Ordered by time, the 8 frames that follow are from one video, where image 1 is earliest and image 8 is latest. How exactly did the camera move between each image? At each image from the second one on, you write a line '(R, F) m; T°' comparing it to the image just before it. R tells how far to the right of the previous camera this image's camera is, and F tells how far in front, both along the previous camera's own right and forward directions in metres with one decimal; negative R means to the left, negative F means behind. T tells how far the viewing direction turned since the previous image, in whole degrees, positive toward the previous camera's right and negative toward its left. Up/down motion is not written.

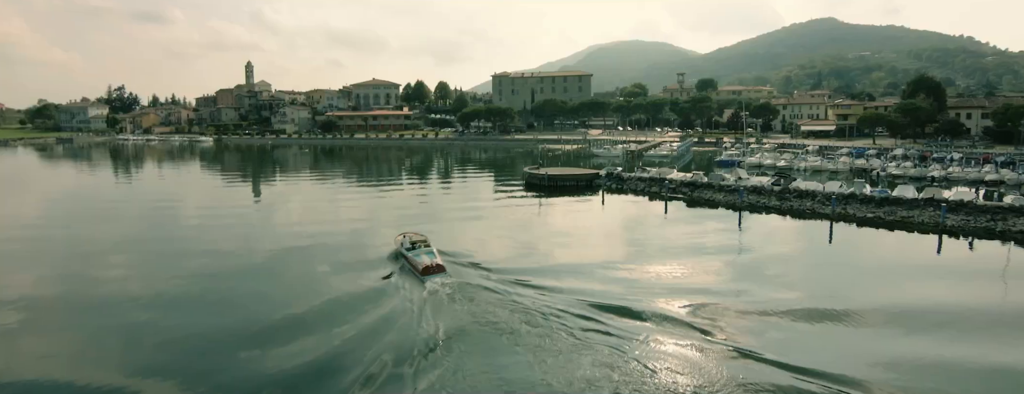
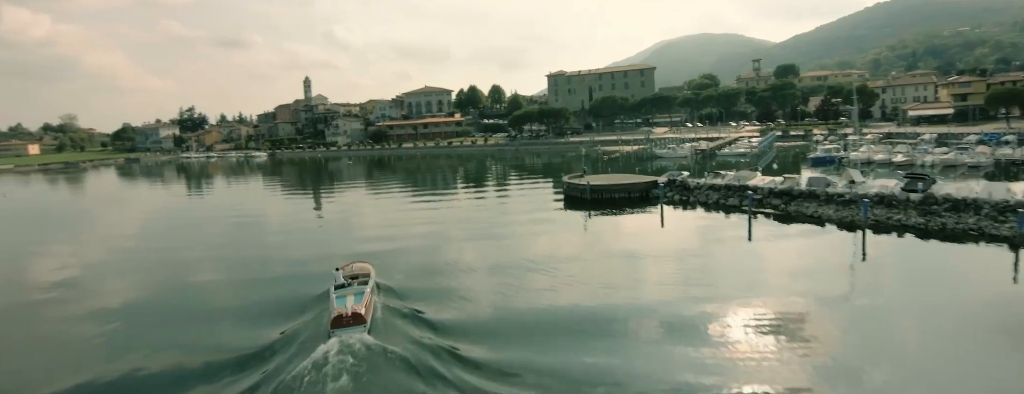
(+1.0, +4.0) m; -7°
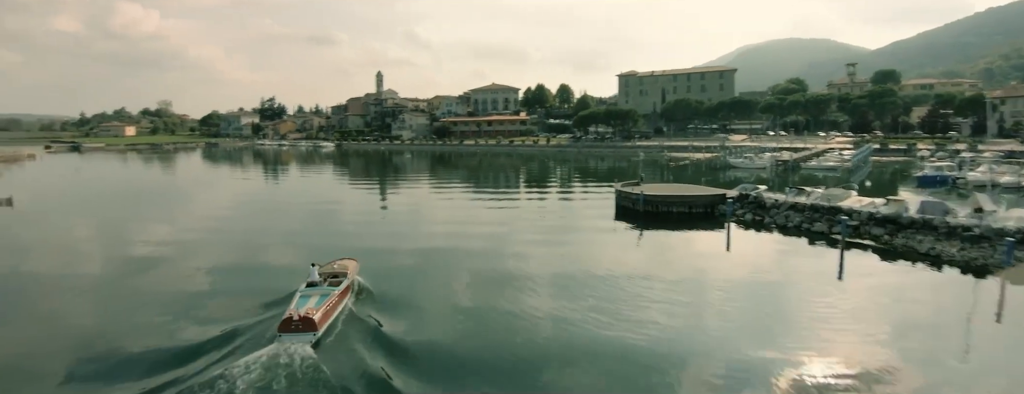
(+0.6, +1.7) m; -7°
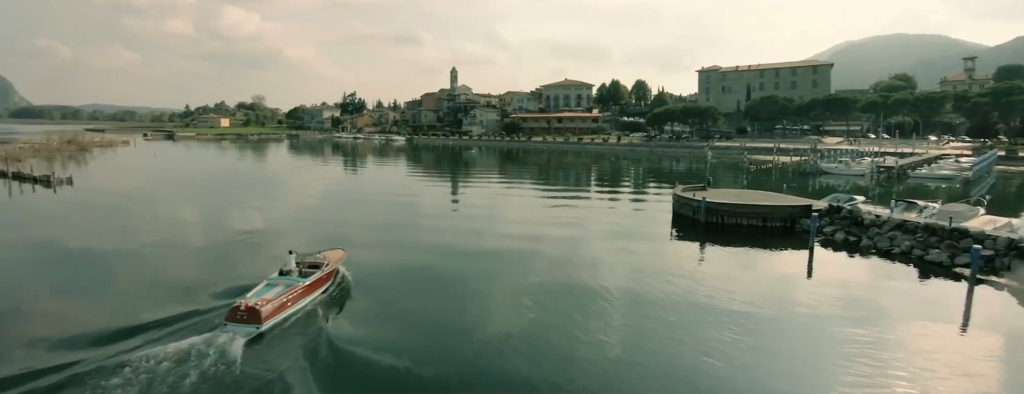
(+0.7, +1.4) m; -8°
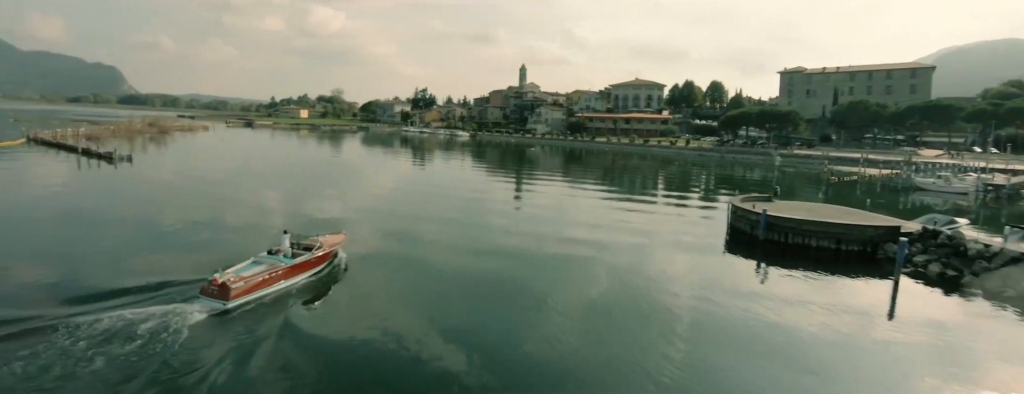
(+0.6, +0.8) m; -7°
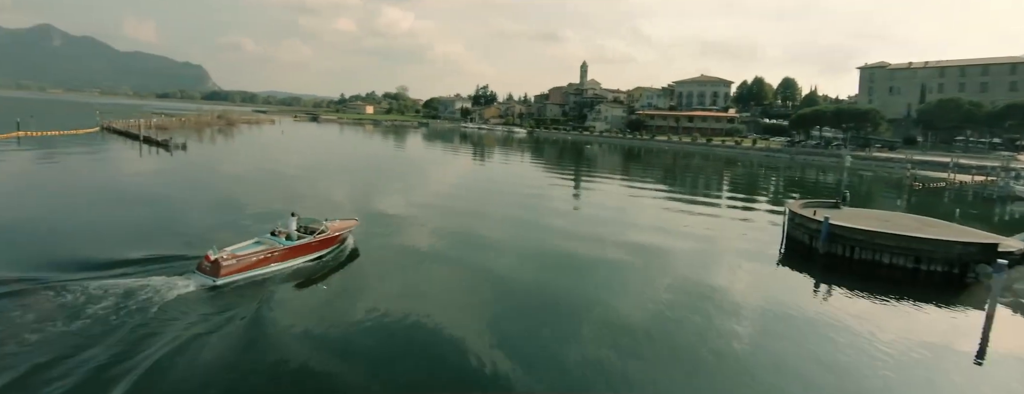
(+0.6, +0.4) m; -7°
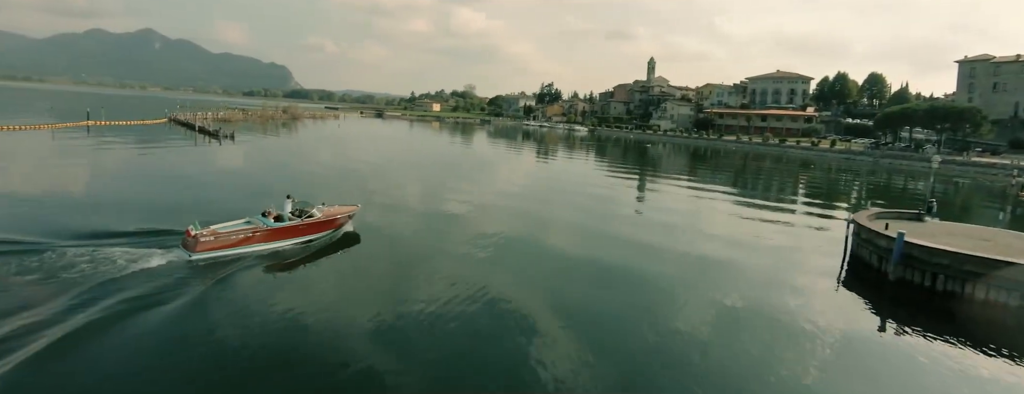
(+0.9, +0.4) m; -7°
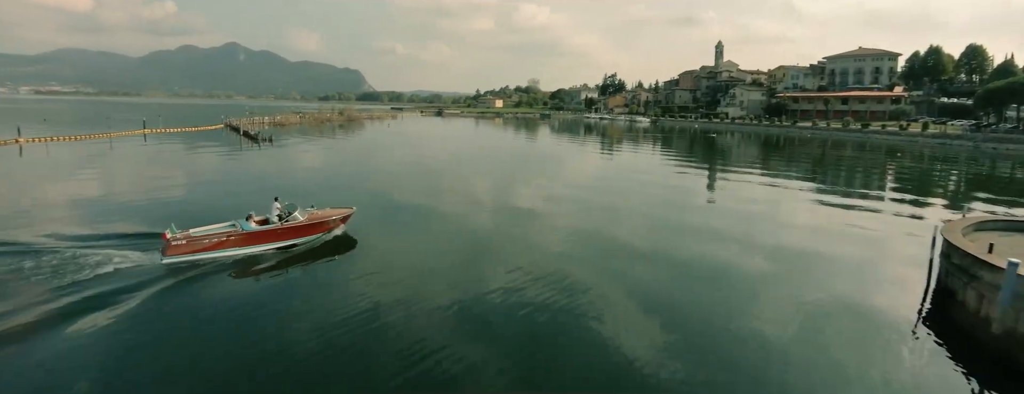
(+1.1, +0.4) m; -8°
